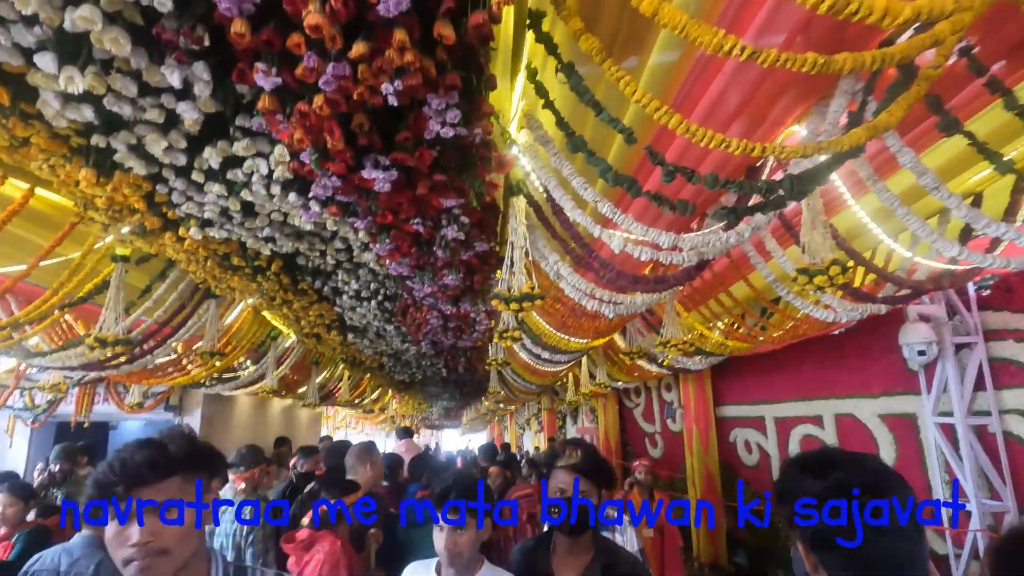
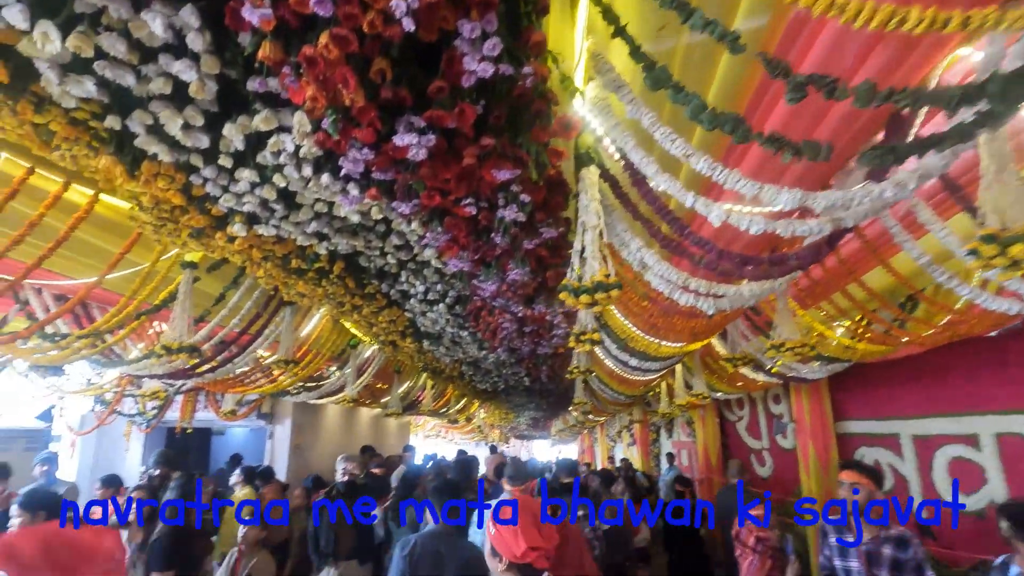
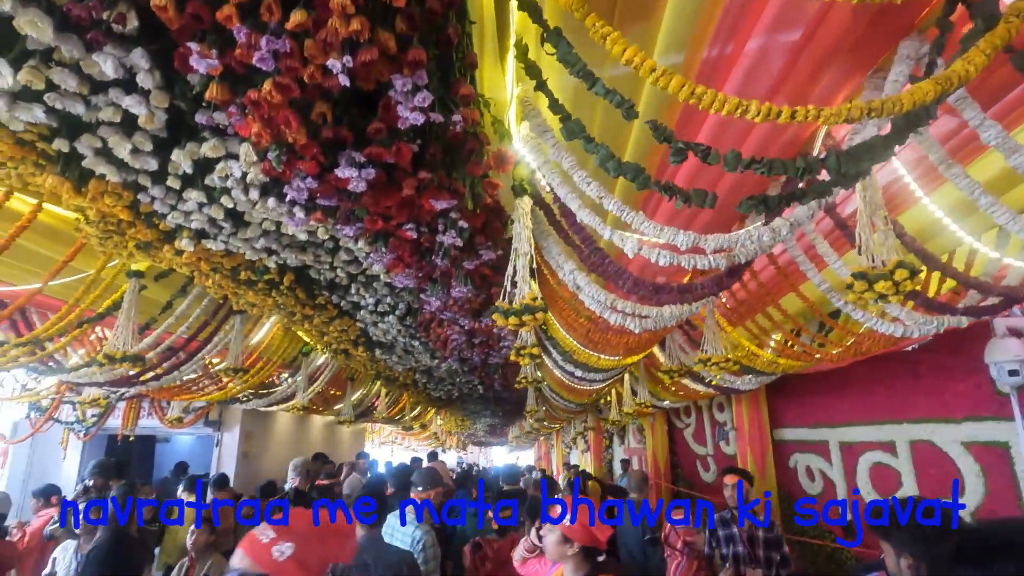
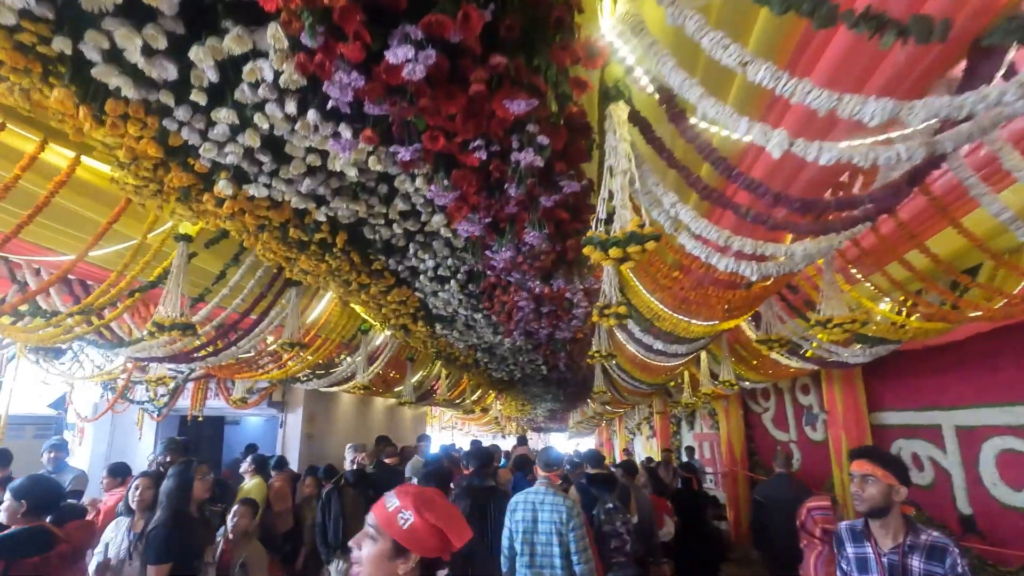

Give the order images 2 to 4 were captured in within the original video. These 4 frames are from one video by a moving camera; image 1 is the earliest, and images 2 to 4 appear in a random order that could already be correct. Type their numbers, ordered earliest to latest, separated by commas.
3, 2, 4
